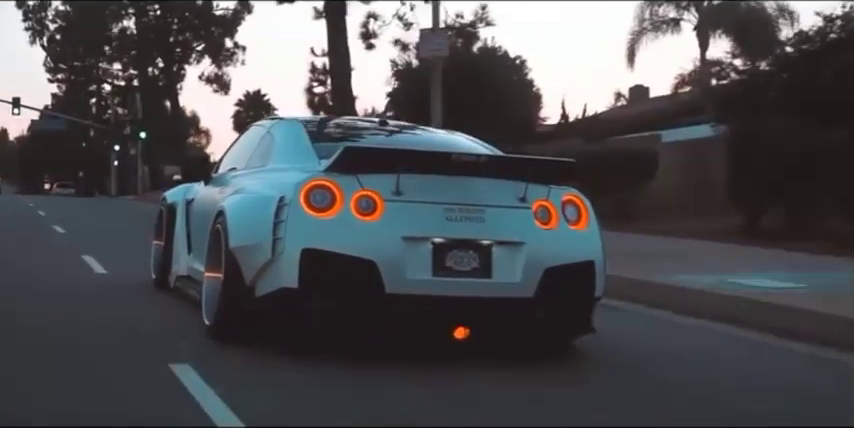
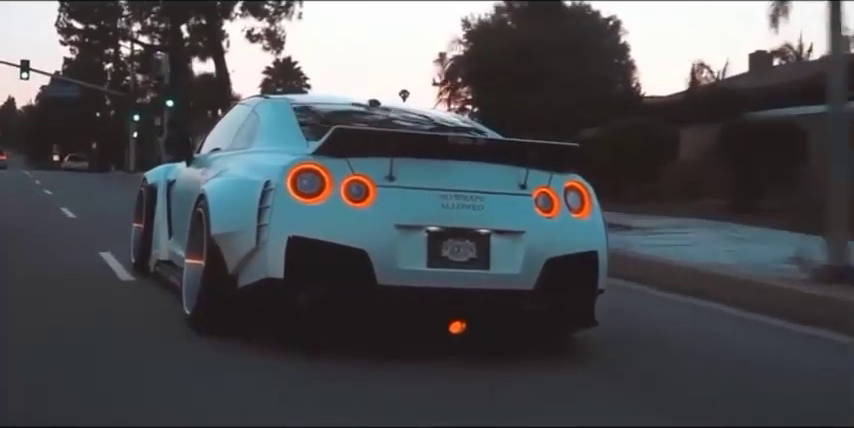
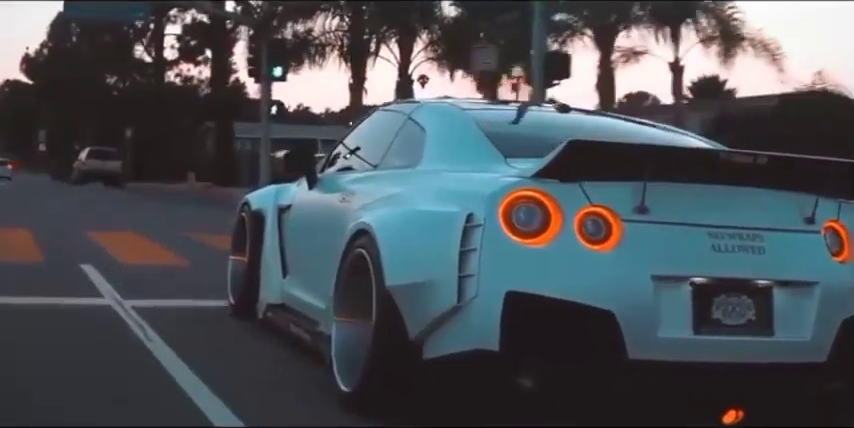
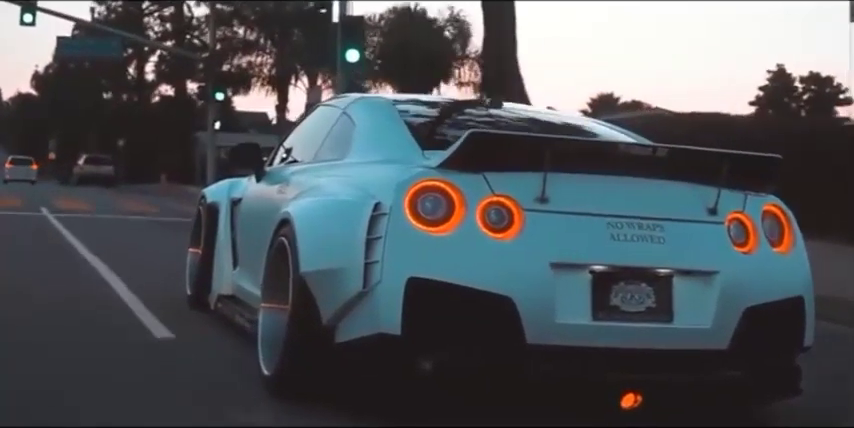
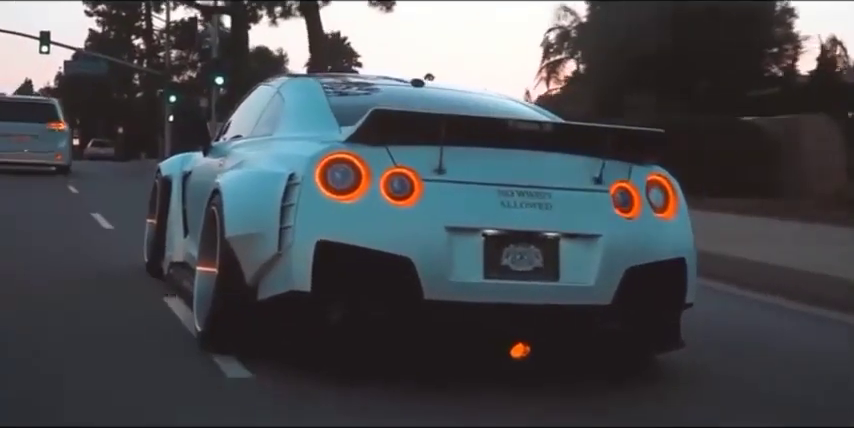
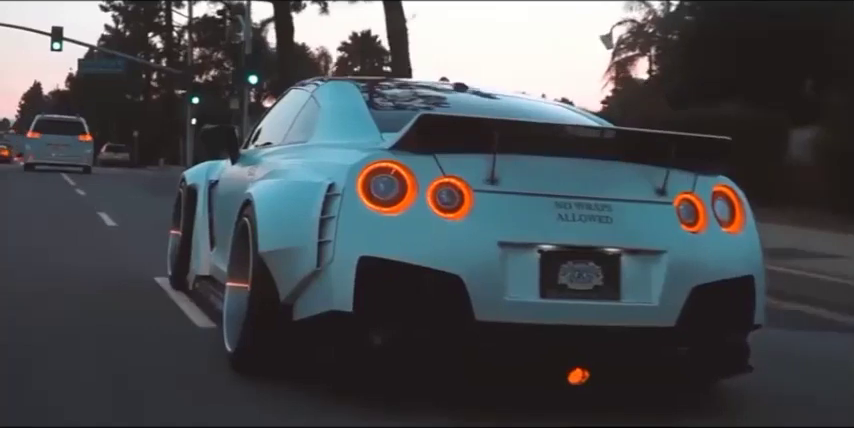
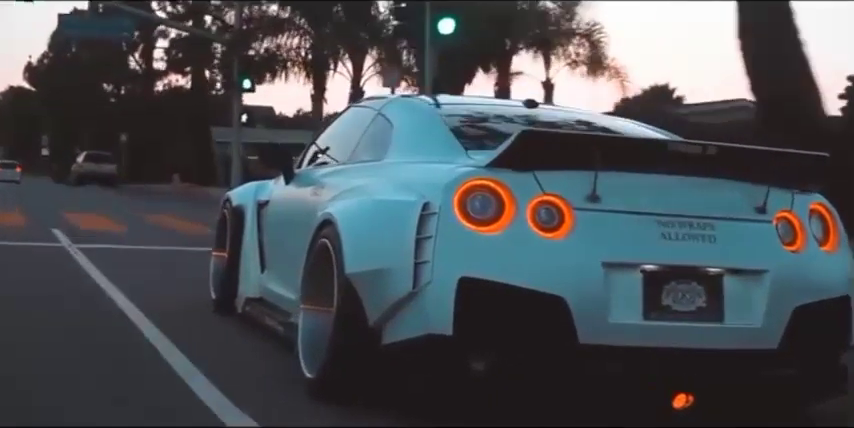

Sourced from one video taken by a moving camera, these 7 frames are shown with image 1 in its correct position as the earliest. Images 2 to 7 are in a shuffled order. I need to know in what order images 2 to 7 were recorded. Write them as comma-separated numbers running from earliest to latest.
2, 5, 6, 4, 7, 3
